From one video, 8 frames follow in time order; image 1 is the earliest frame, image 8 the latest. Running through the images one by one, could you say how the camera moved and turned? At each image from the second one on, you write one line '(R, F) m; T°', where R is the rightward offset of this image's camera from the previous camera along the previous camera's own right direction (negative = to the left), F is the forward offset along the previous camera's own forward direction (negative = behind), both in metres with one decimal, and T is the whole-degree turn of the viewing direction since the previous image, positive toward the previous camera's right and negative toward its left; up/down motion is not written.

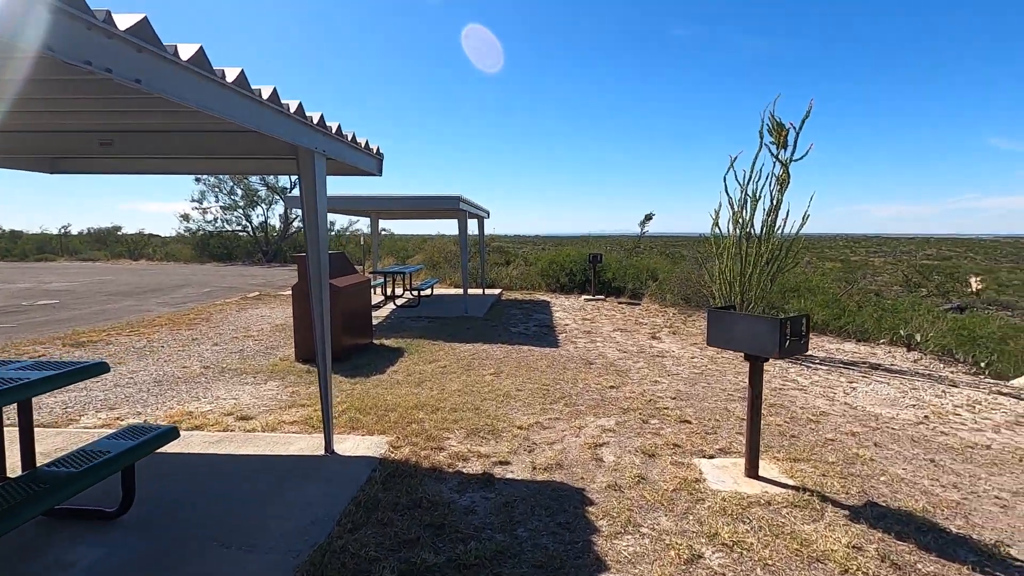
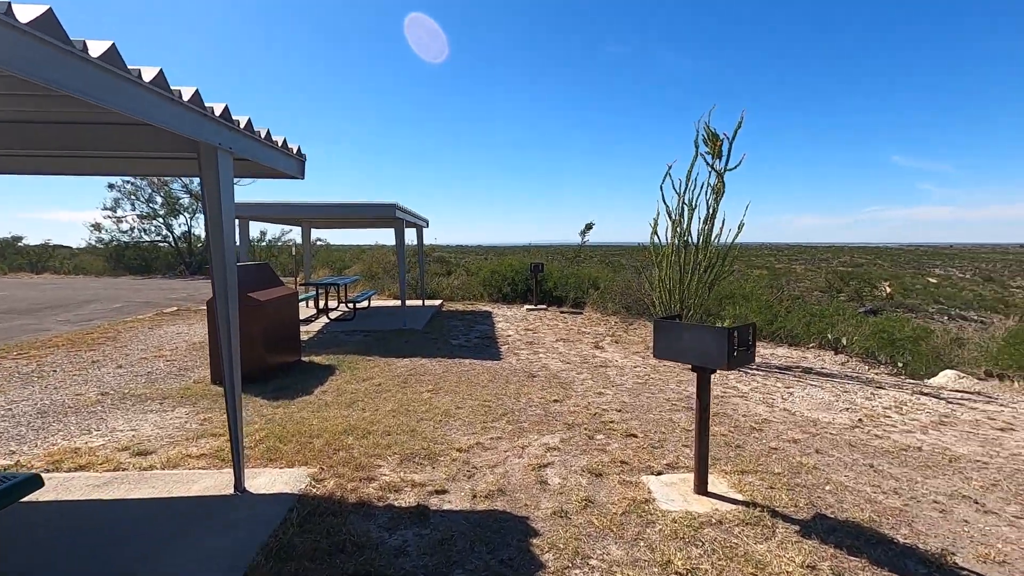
(0.0, +0.2) m; +6°
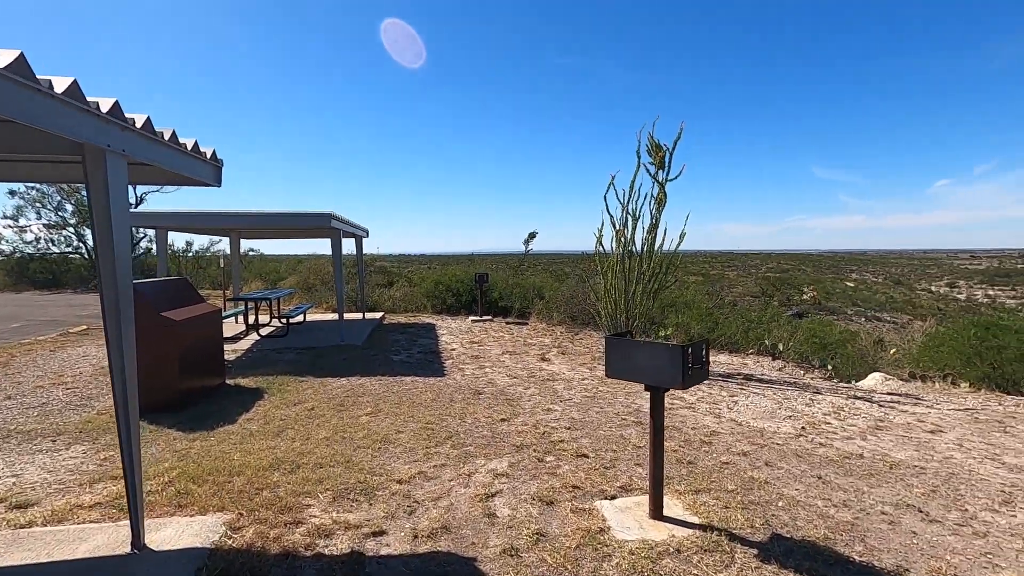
(0.0, +0.2) m; +6°
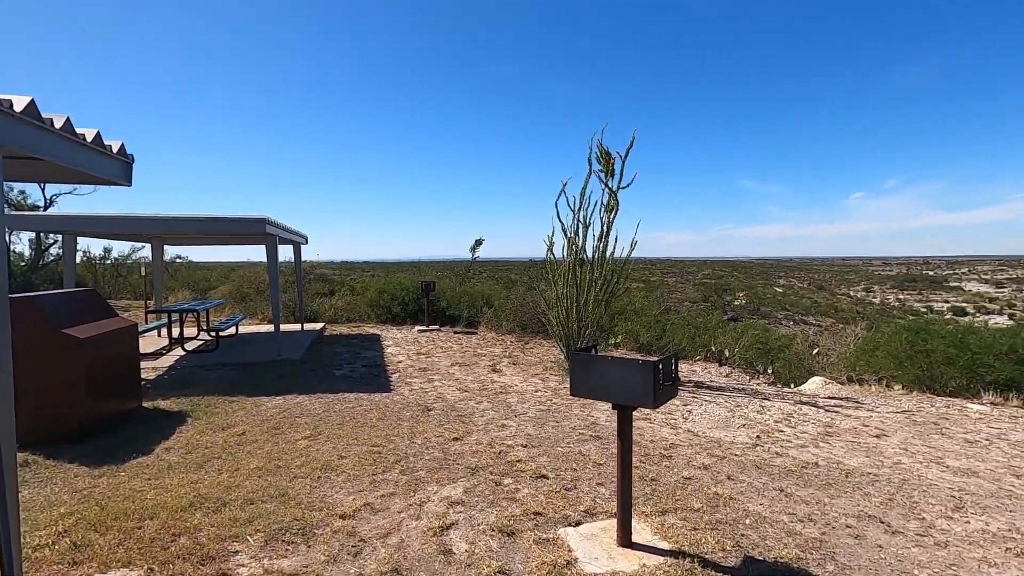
(-0.1, +0.2) m; +6°
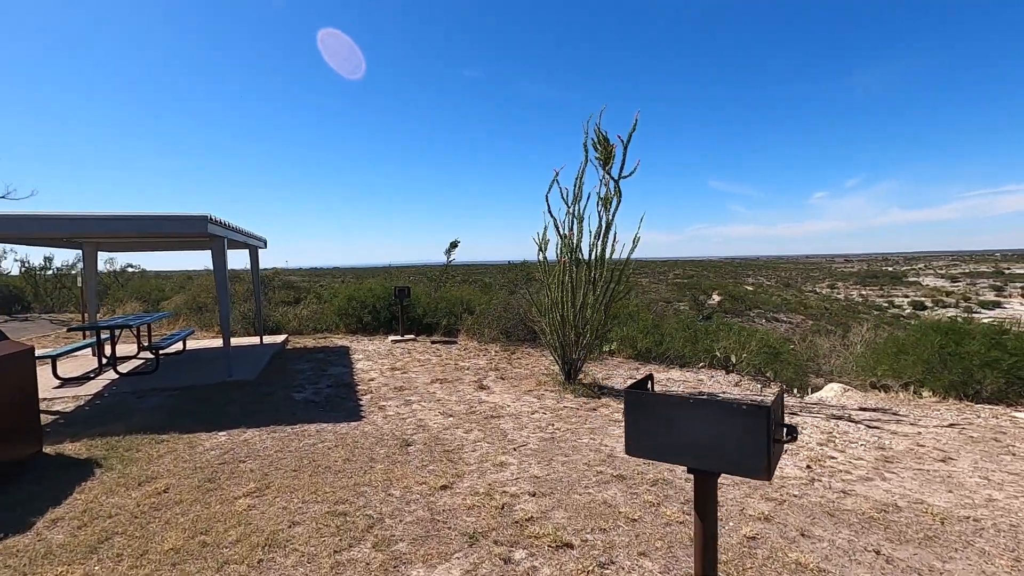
(-0.2, +0.9) m; +3°
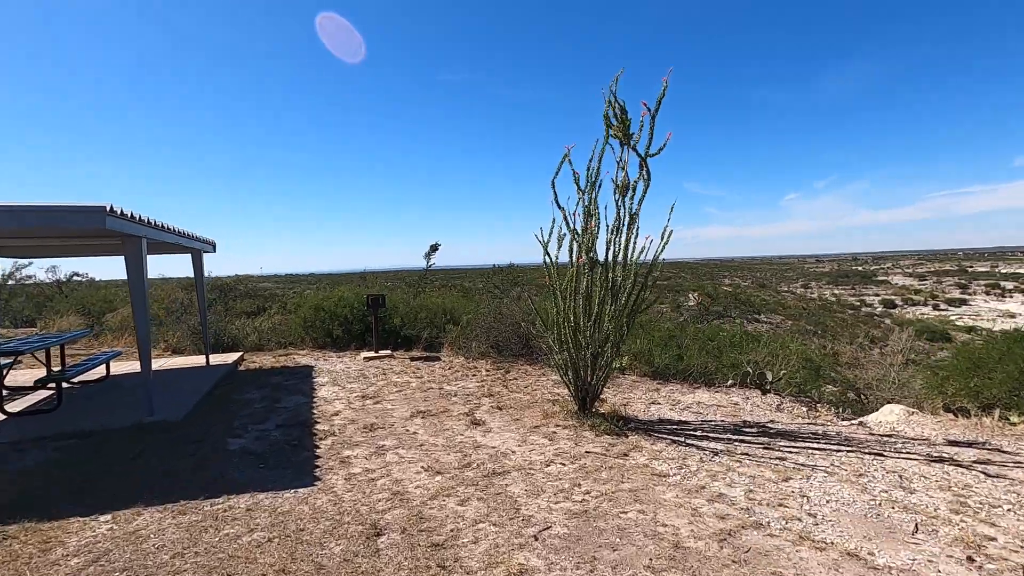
(-0.2, +1.3) m; +2°
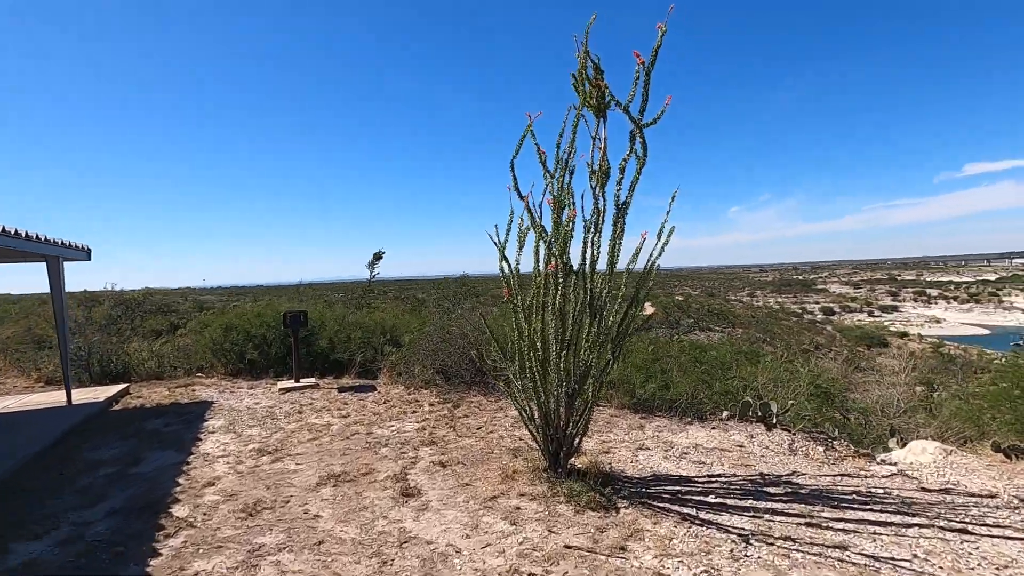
(+0.1, +1.3) m; +5°
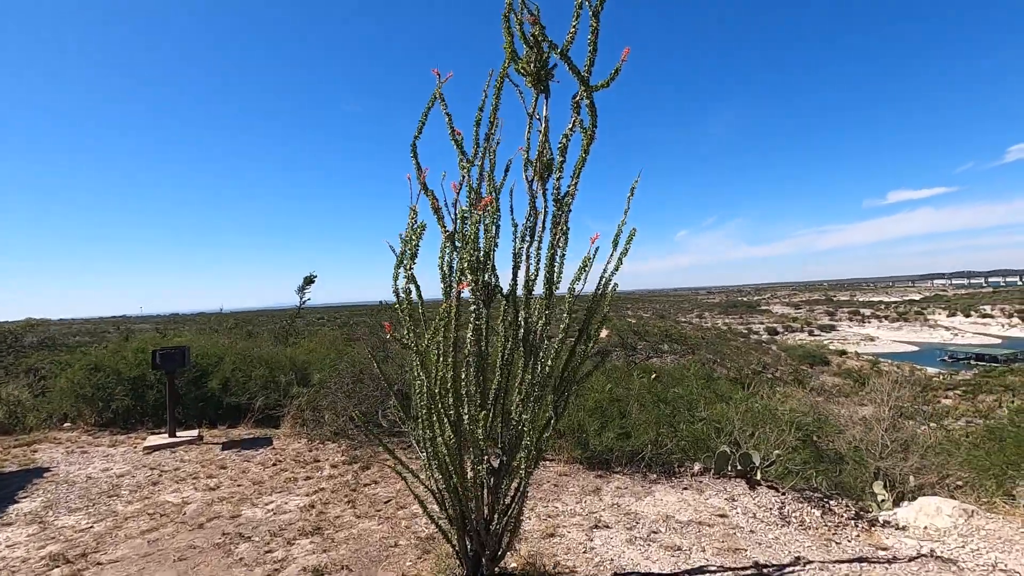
(+0.3, +1.1) m; +5°
